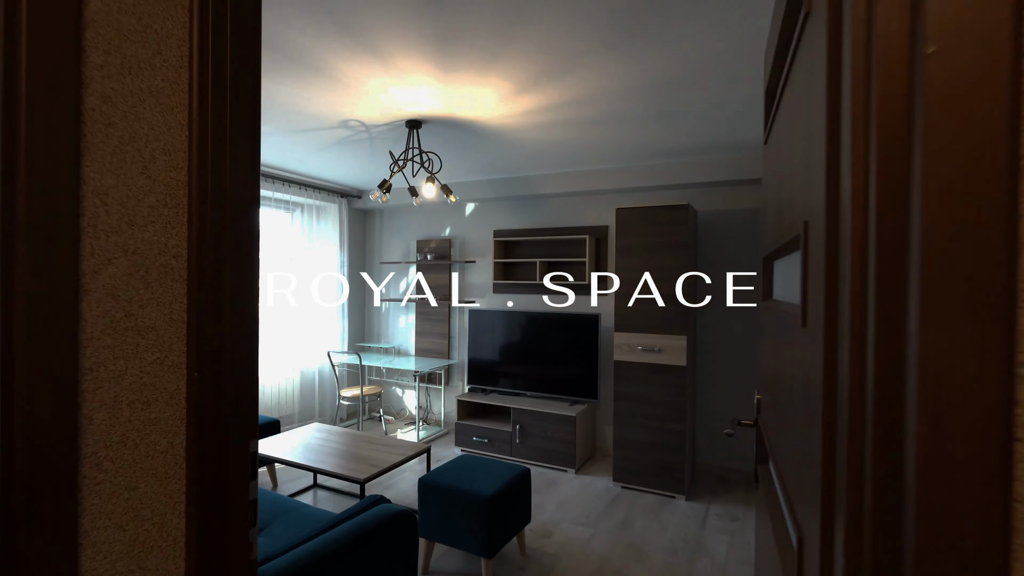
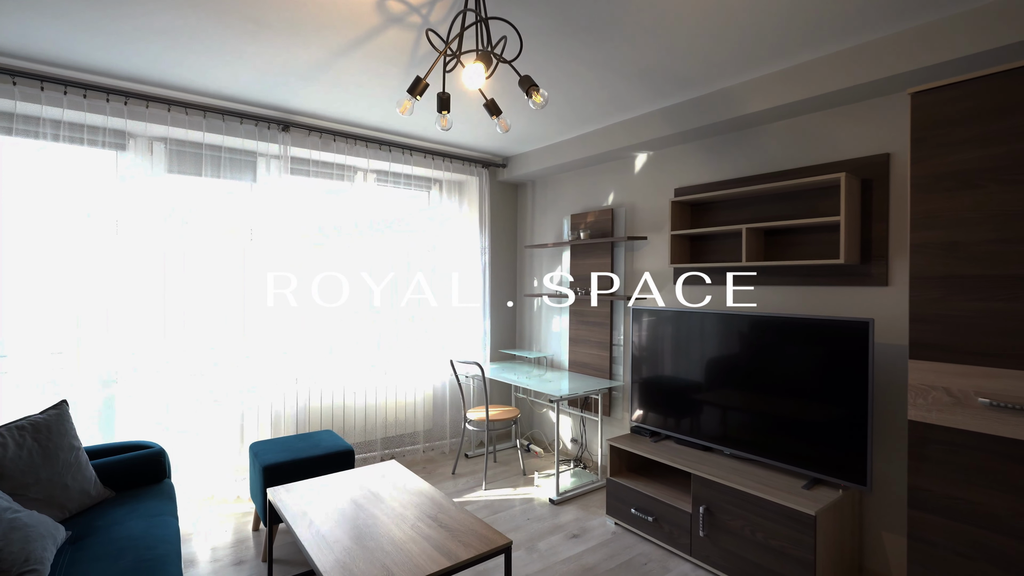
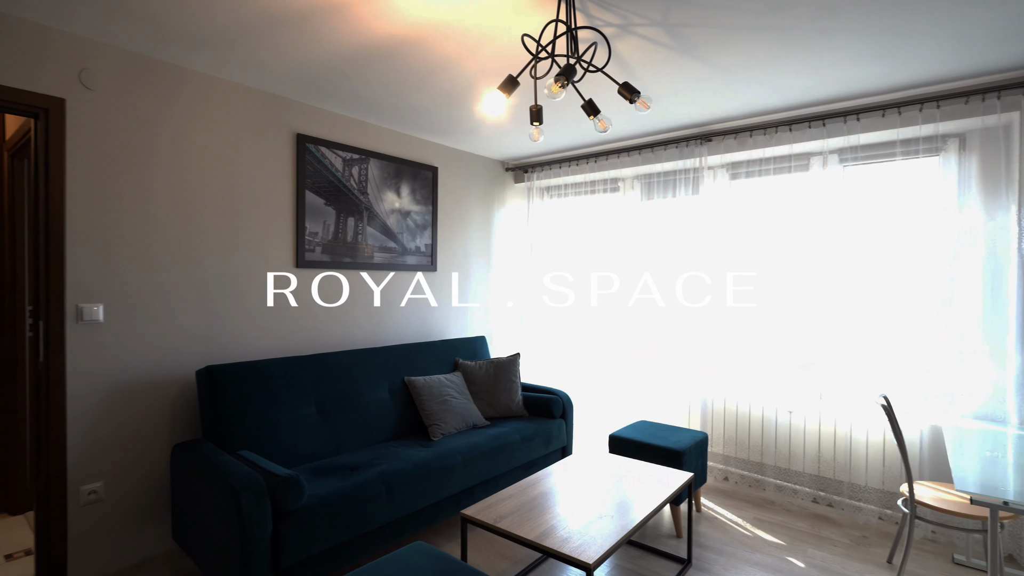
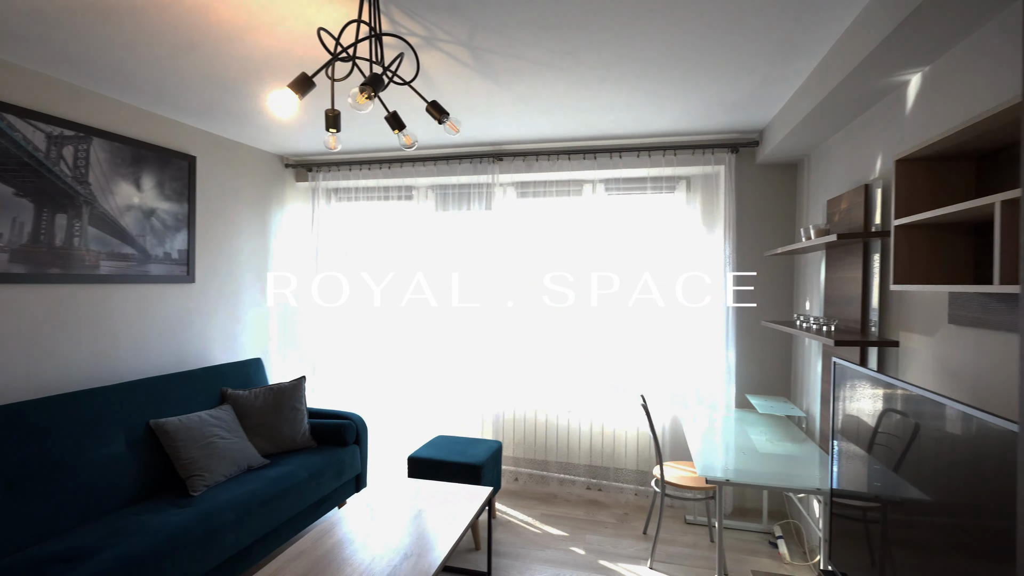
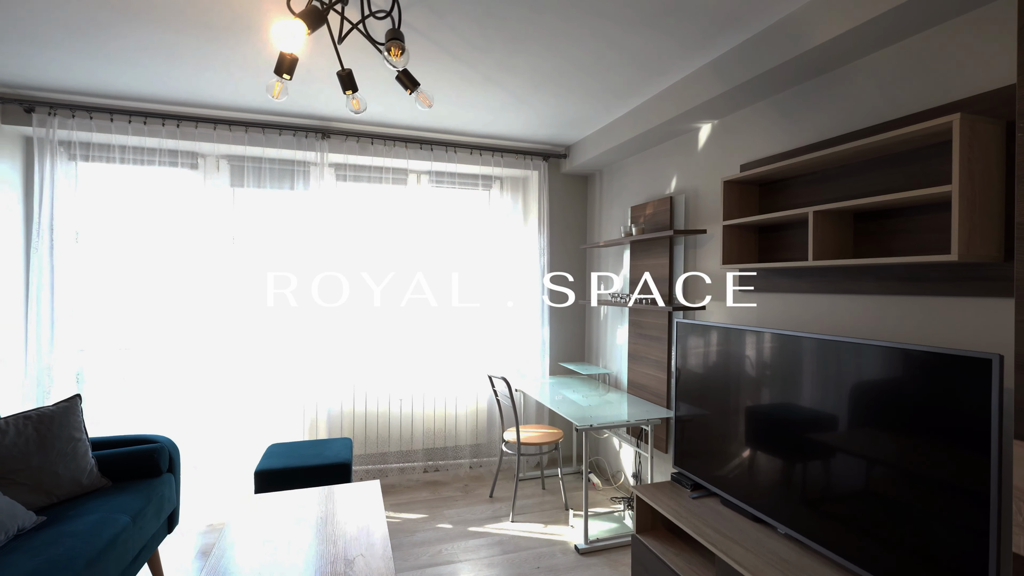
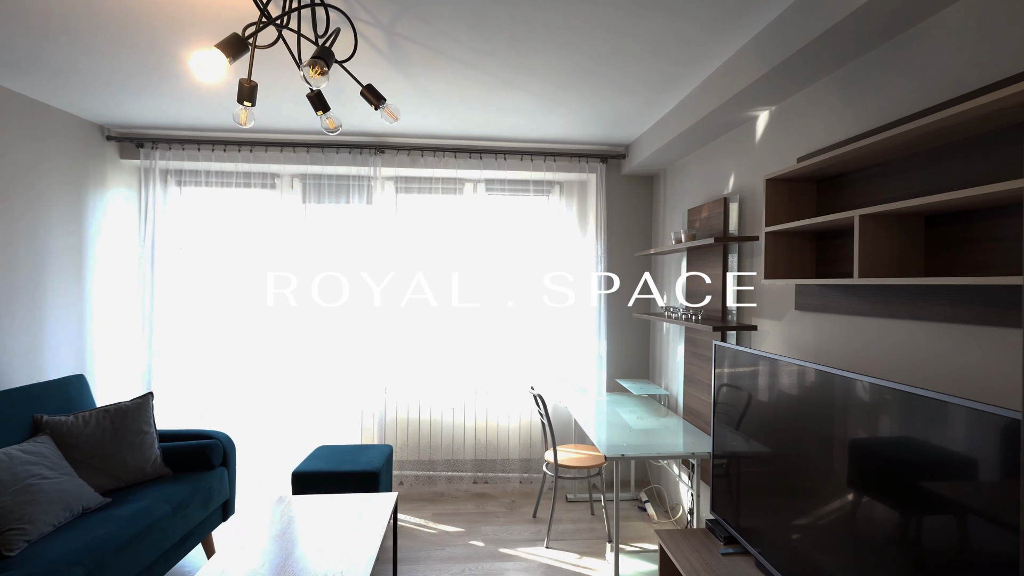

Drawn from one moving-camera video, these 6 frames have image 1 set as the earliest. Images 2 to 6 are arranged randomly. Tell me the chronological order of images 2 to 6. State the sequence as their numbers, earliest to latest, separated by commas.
2, 5, 6, 4, 3
